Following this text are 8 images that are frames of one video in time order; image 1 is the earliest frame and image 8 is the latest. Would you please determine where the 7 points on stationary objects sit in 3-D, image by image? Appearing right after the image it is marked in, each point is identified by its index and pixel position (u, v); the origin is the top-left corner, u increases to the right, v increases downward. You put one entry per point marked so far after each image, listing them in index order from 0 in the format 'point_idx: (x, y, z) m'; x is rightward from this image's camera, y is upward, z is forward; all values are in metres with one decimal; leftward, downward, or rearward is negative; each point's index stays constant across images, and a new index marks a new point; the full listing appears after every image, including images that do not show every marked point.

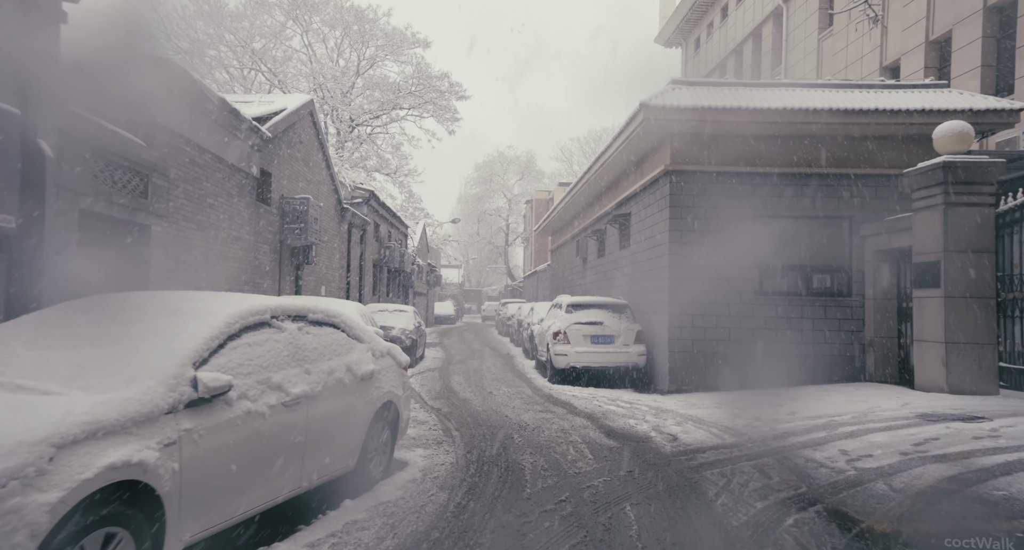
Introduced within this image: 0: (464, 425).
0: (-0.6, -1.8, +7.0) m
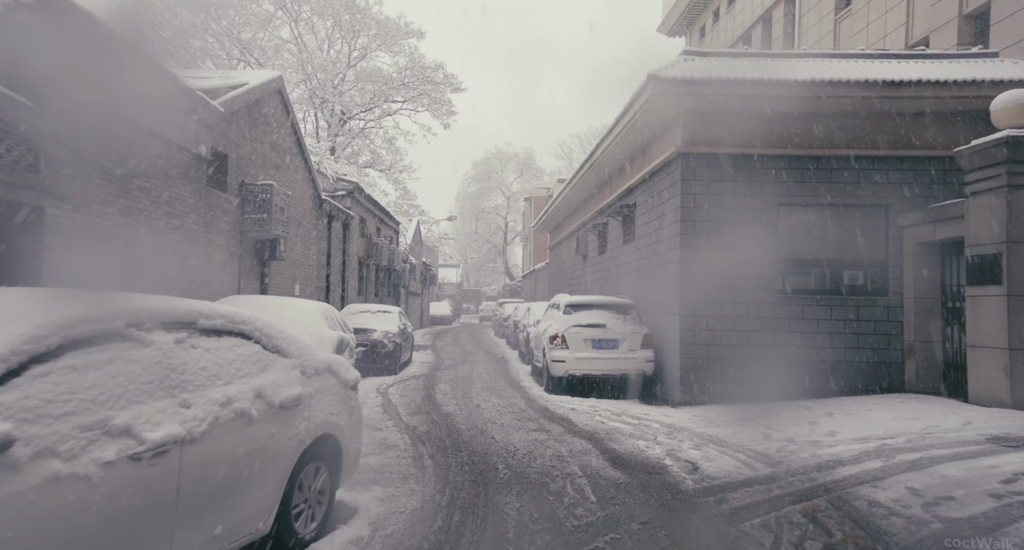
0: (-0.7, -1.7, +5.9) m
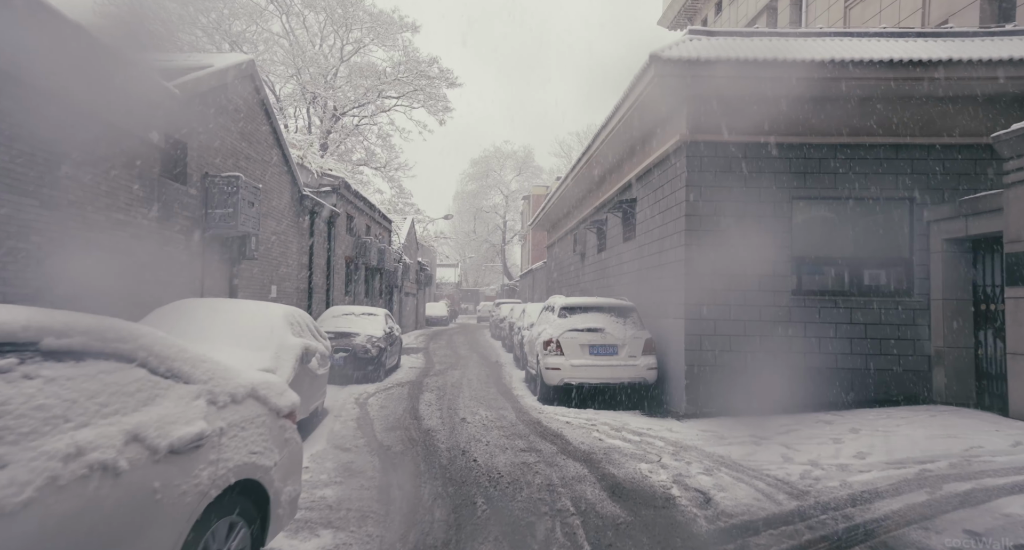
0: (-0.8, -1.7, +5.1) m
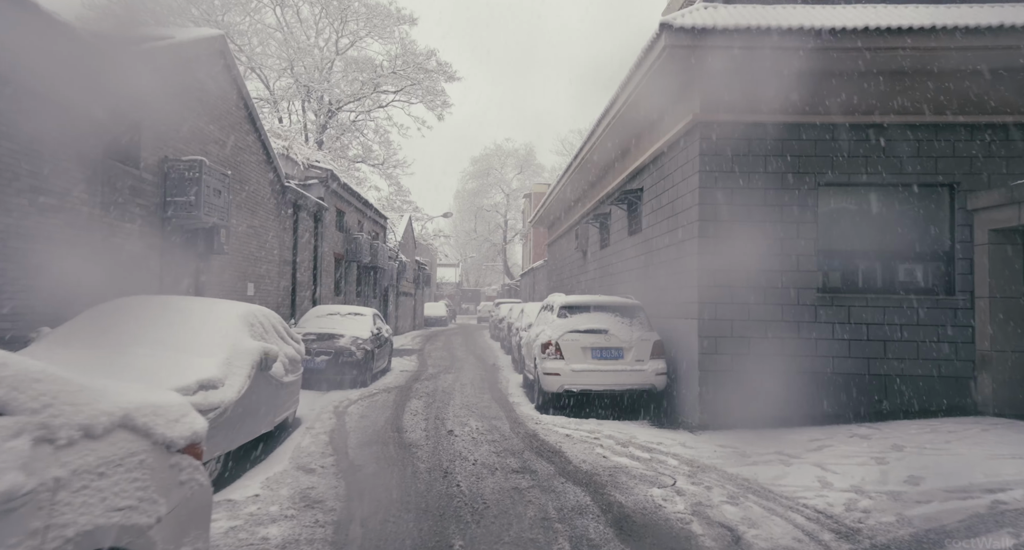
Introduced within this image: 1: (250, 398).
0: (-0.9, -1.7, +4.3) m
1: (-2.3, -1.1, +5.2) m
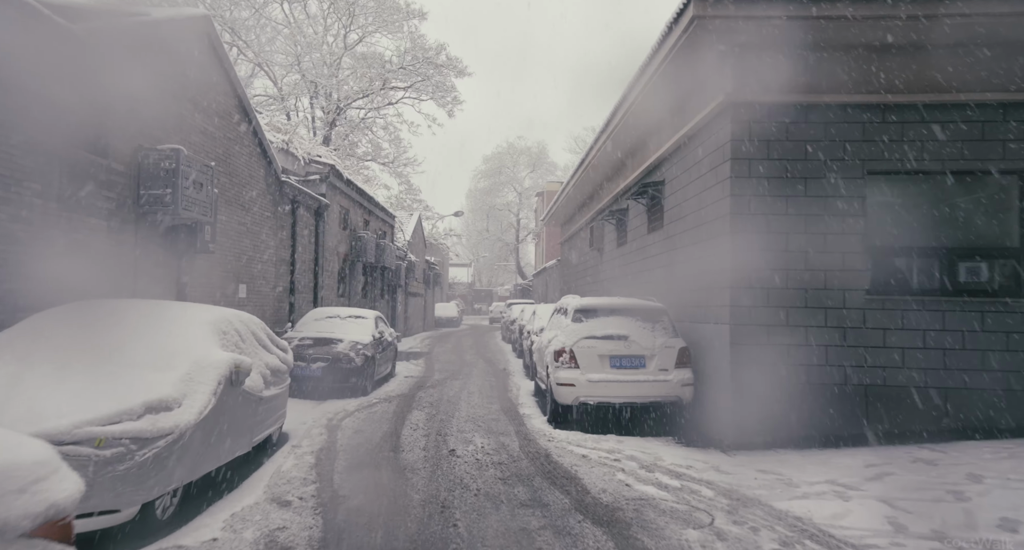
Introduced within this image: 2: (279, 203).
0: (-0.9, -1.7, +3.5) m
1: (-2.2, -1.1, +4.5) m
2: (-4.4, +1.4, +11.2) m
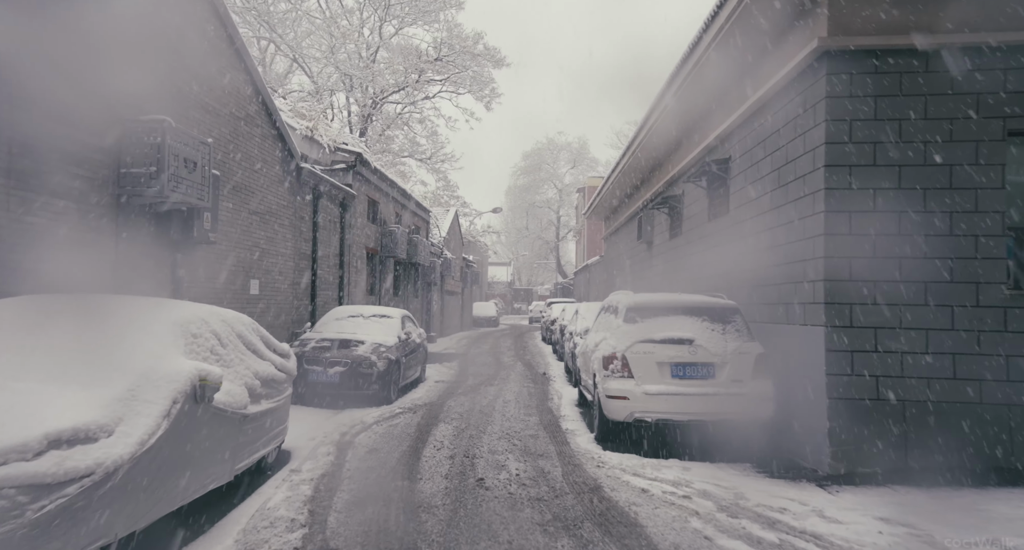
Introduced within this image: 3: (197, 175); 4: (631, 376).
0: (-0.7, -1.6, +2.5) m
1: (-2.0, -1.0, +3.5) m
2: (-3.7, +1.4, +10.3) m
3: (-3.4, +1.1, +6.5) m
4: (+1.2, -1.0, +6.1) m
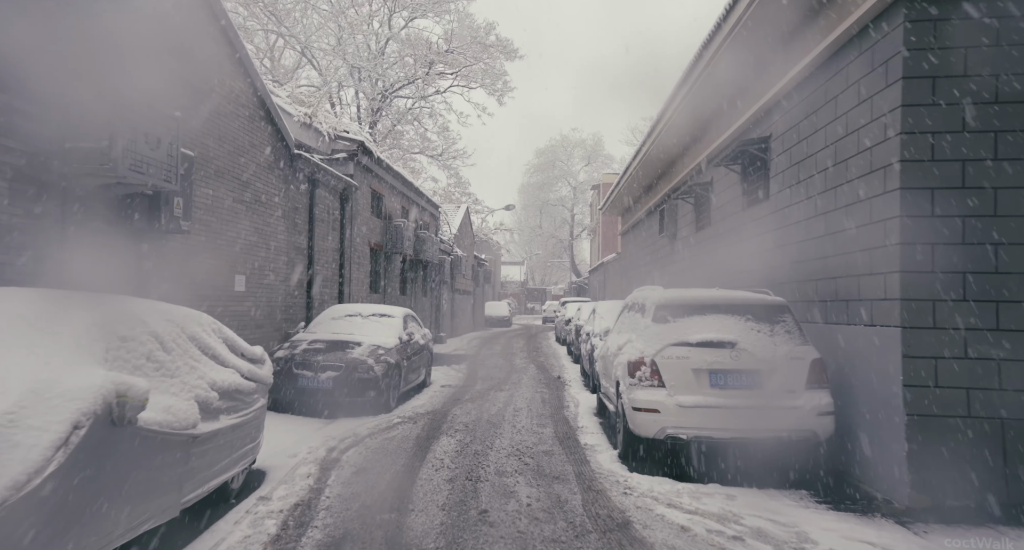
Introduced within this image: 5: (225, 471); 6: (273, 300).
0: (-0.7, -1.5, +1.6) m
1: (-1.9, -0.9, +2.6) m
2: (-3.5, +1.5, +9.6) m
3: (-3.3, +1.1, +5.7) m
4: (+1.3, -1.0, +5.2) m
5: (-2.0, -1.4, +4.1) m
6: (-3.5, -0.4, +8.8) m
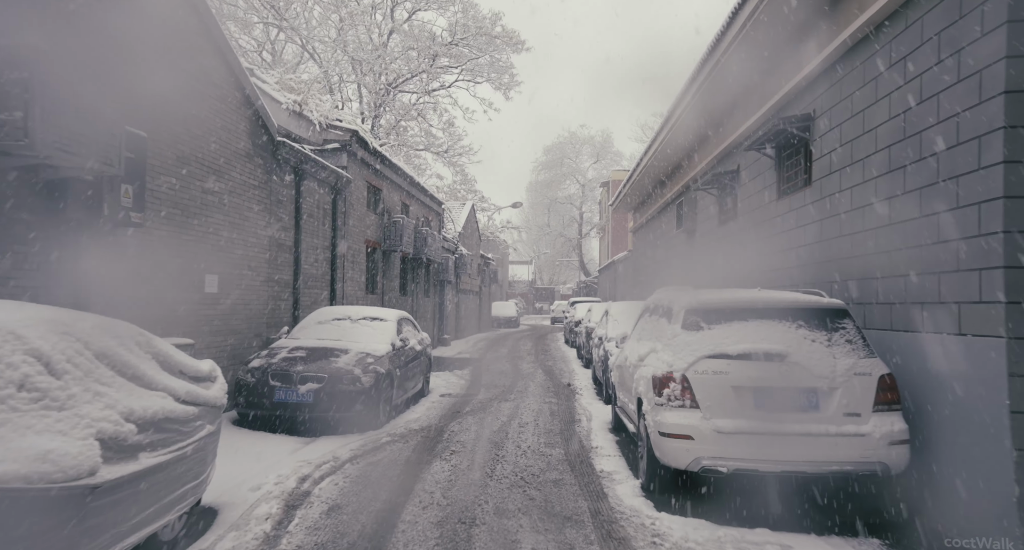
0: (-0.7, -1.5, +0.7) m
1: (-1.9, -0.9, +1.8) m
2: (-3.4, +1.5, +8.7) m
3: (-3.3, +1.1, +4.8) m
4: (+1.3, -0.9, +4.3) m
5: (-2.0, -1.3, +3.2) m
6: (-3.5, -0.4, +8.0) m
